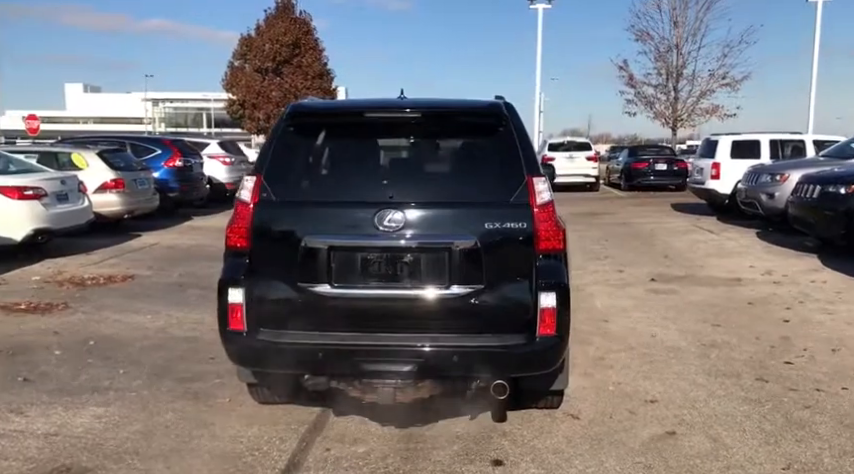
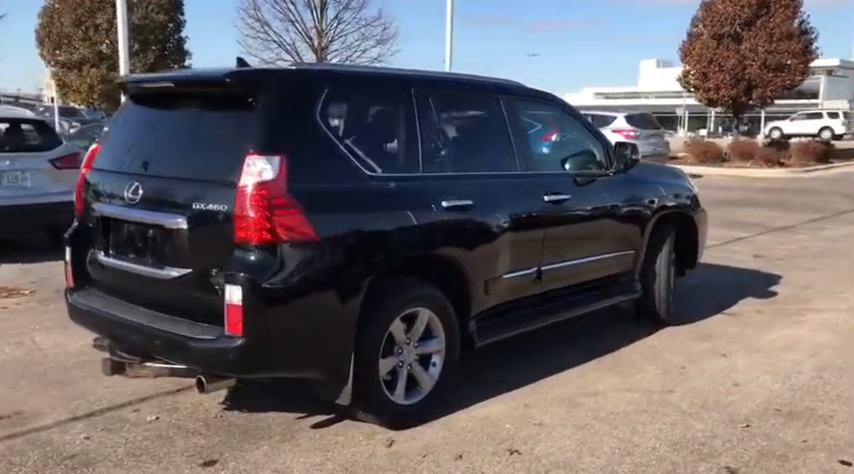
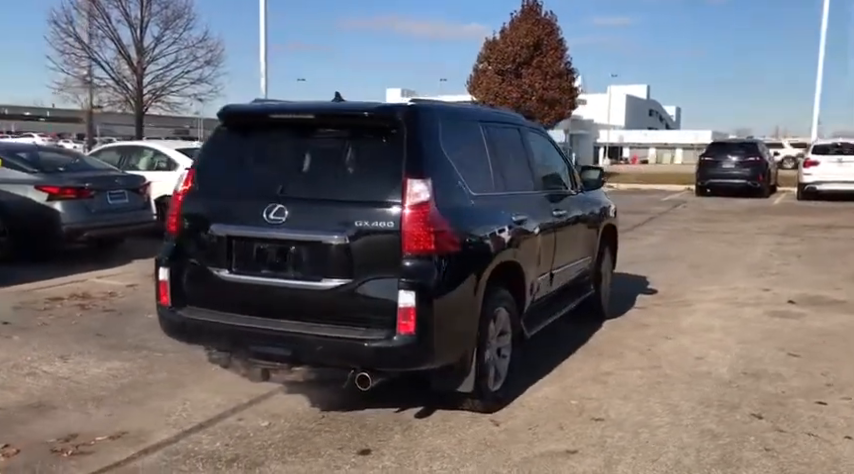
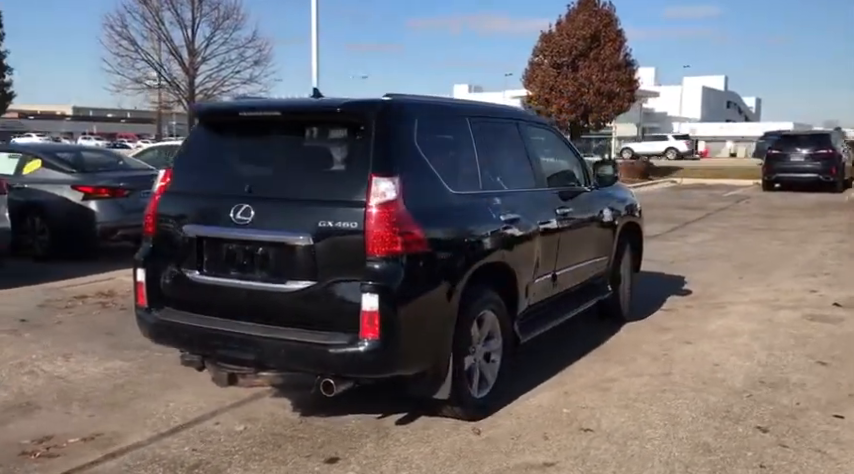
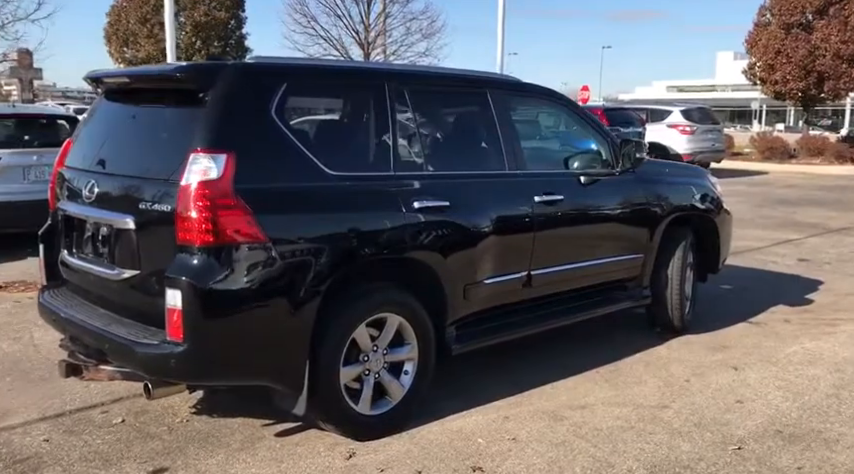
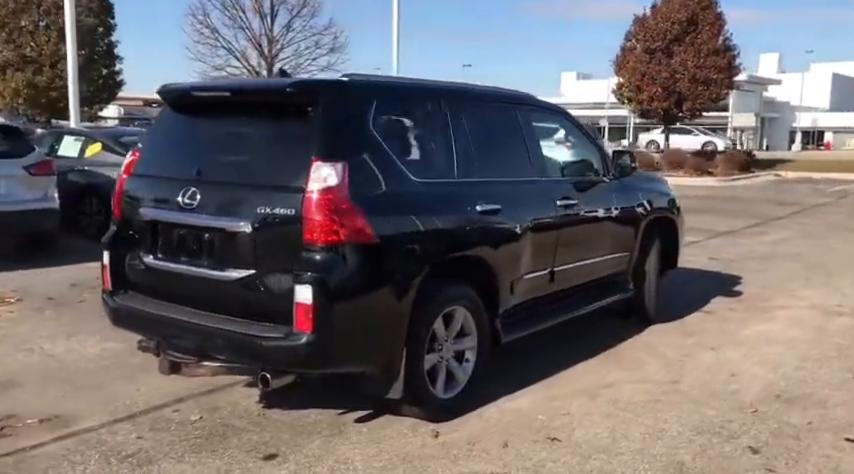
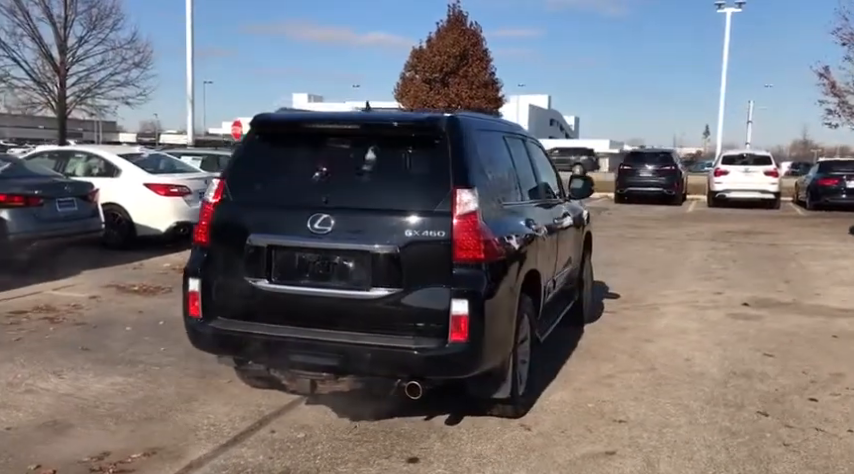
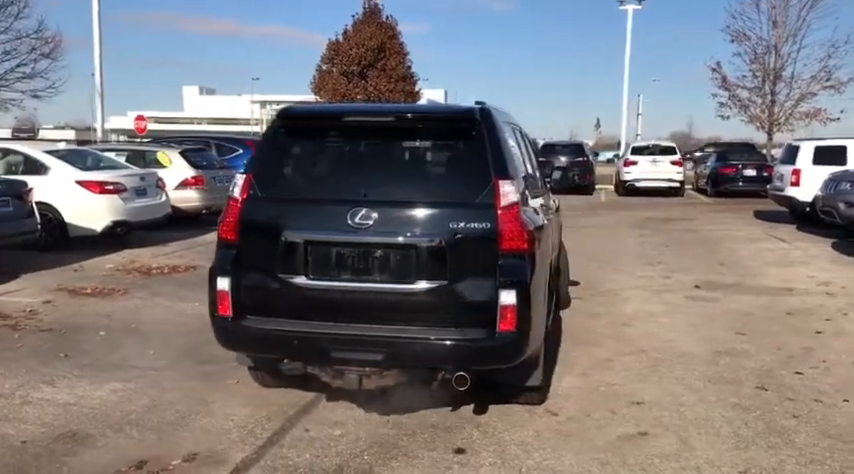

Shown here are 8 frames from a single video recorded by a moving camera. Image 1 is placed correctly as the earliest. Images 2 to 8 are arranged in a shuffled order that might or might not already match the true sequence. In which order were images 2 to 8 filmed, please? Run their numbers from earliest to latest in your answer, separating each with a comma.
8, 7, 3, 4, 6, 2, 5
